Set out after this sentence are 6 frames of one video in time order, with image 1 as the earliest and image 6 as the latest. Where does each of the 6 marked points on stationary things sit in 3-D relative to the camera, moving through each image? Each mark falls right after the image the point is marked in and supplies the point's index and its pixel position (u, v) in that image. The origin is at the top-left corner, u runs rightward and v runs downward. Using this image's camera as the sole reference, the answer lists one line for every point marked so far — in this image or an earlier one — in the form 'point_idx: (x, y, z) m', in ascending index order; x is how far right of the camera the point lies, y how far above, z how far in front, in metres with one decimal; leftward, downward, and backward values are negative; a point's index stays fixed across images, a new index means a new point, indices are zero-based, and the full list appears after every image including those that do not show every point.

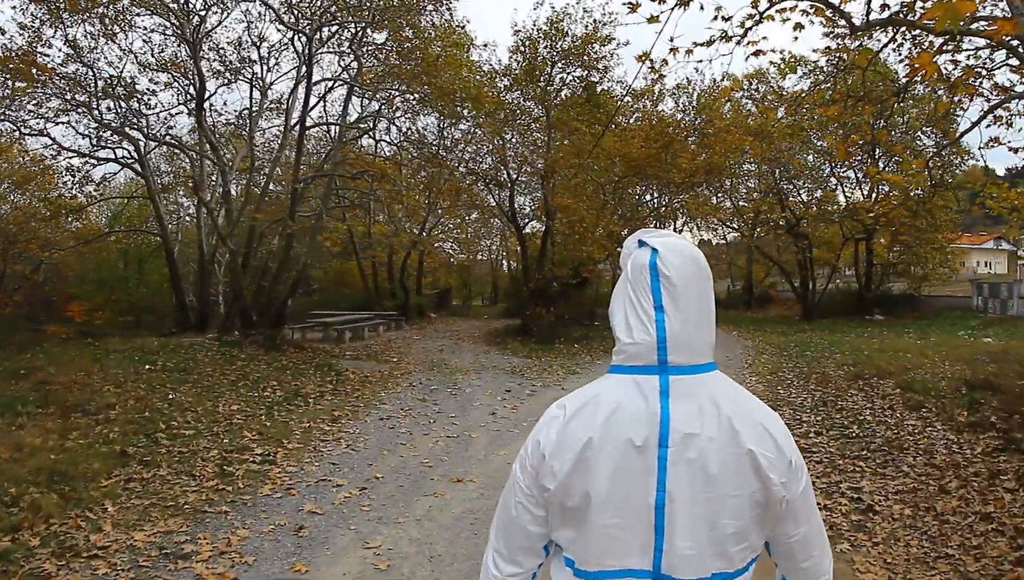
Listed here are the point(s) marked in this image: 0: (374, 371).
0: (-2.2, -1.3, +12.2) m
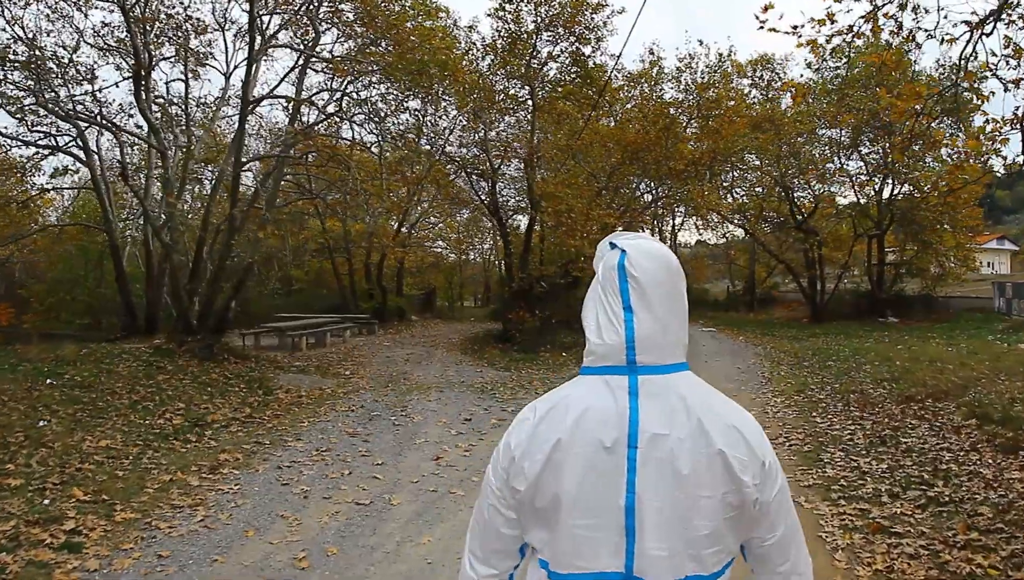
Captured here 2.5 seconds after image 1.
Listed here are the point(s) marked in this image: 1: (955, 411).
0: (-2.6, -1.3, +10.1) m
1: (+4.2, -1.2, +7.2) m
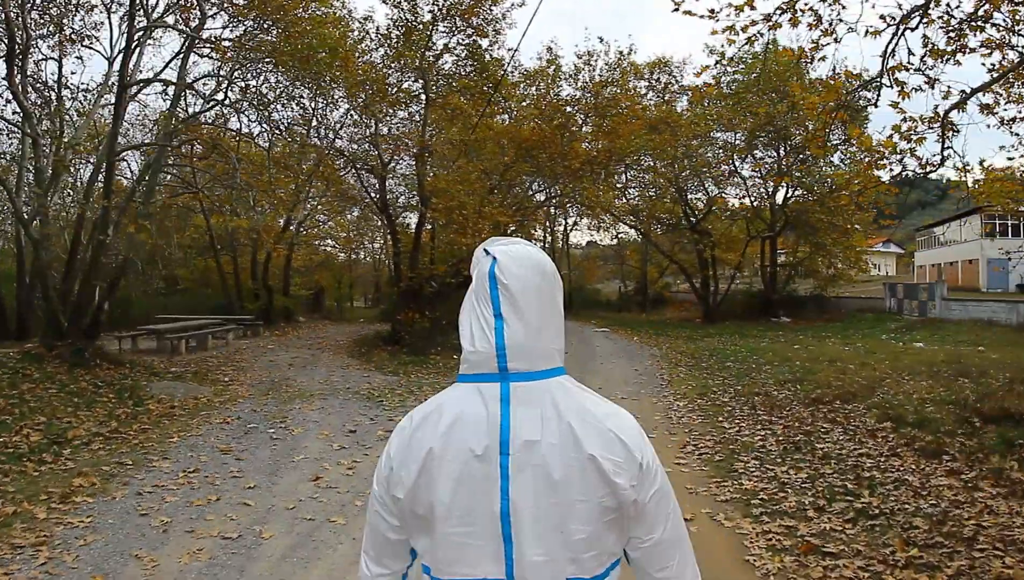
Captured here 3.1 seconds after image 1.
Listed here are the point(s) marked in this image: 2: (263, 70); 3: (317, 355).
0: (-3.9, -1.3, +9.0) m
1: (+3.3, -1.2, +7.1) m
2: (-4.7, +4.1, +14.5) m
3: (-3.5, -1.2, +13.6) m
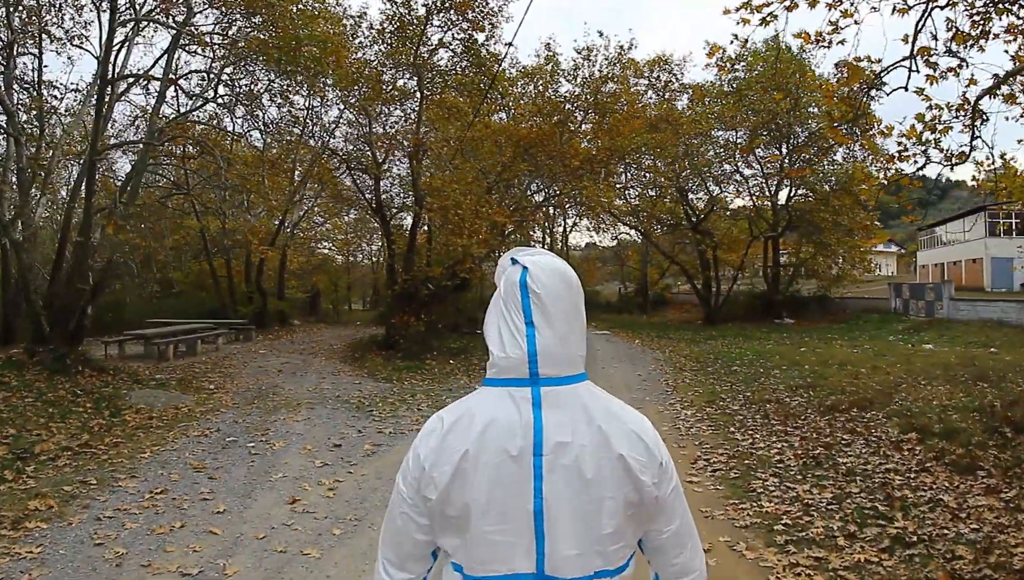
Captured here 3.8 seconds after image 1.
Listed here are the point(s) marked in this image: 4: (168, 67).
0: (-3.9, -1.3, +8.6) m
1: (+3.3, -1.2, +6.6) m
2: (-4.7, +4.1, +14.0) m
3: (-3.5, -1.2, +13.2) m
4: (-6.4, +4.2, +14.2) m
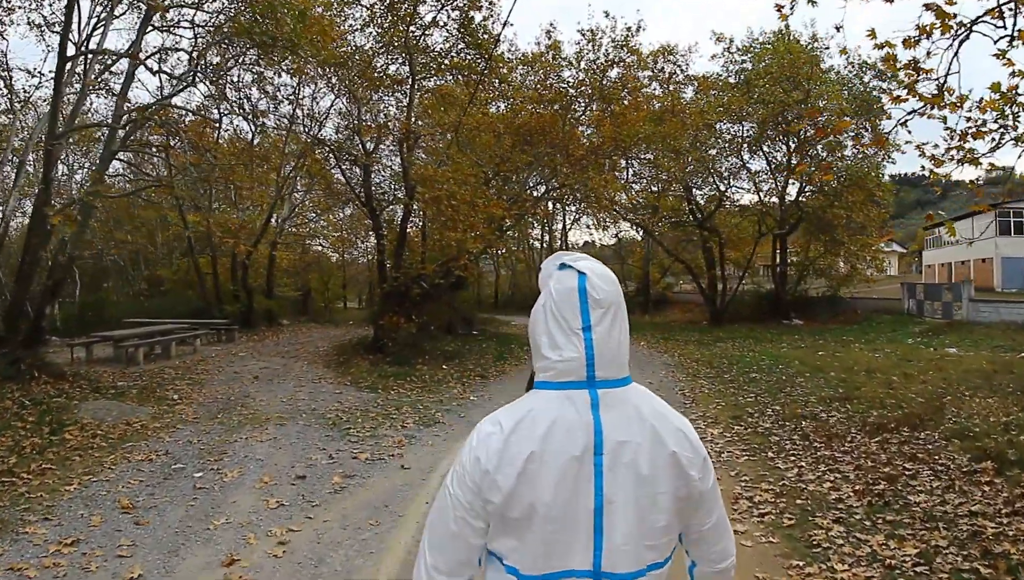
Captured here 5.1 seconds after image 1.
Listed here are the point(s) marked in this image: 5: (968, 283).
0: (-3.9, -1.3, +7.6) m
1: (+3.3, -1.2, +5.7) m
2: (-4.8, +4.1, +13.0) m
3: (-3.5, -1.2, +12.2) m
4: (-6.4, +4.2, +13.1) m
5: (+11.5, +0.2, +19.1) m
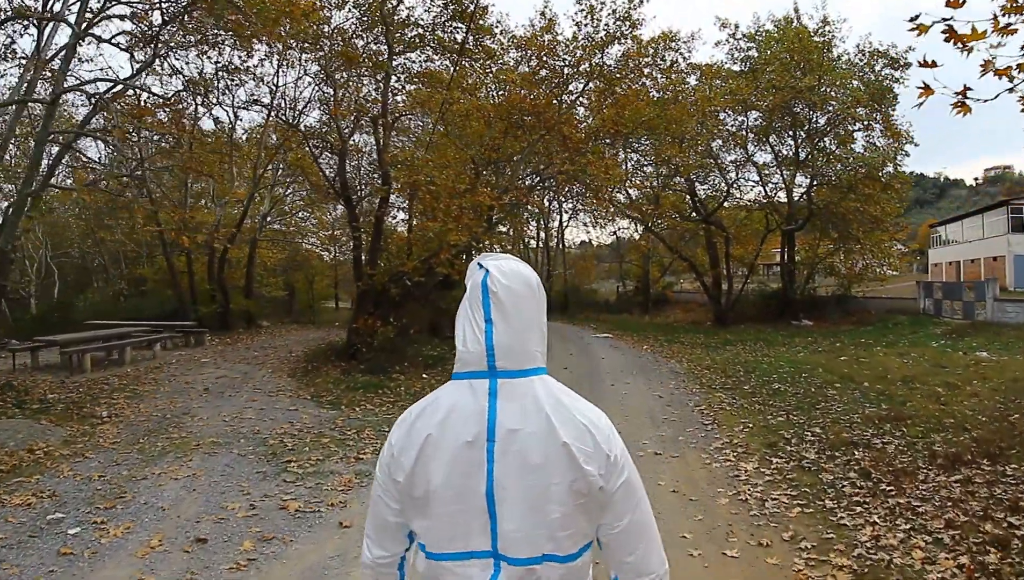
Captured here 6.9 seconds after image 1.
0: (-4.0, -1.3, +6.3) m
1: (+3.1, -1.2, +4.4) m
2: (-4.9, +4.1, +11.7) m
3: (-3.7, -1.2, +10.9) m
4: (-6.6, +4.2, +11.8) m
5: (+11.3, +0.2, +17.9) m
